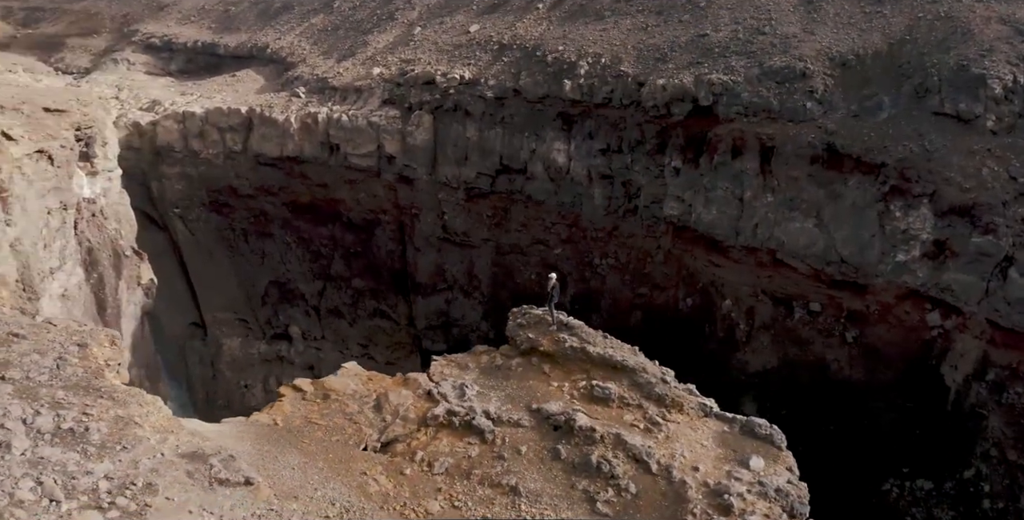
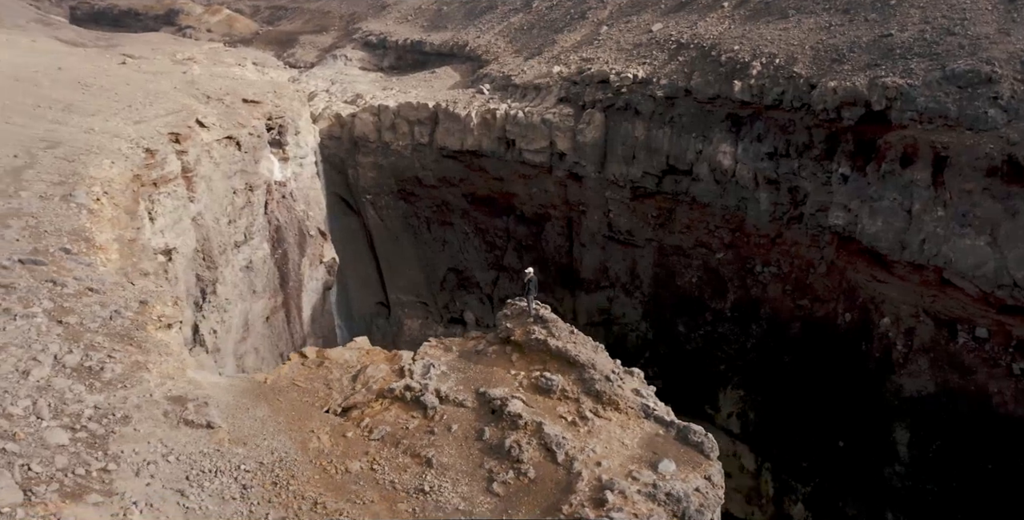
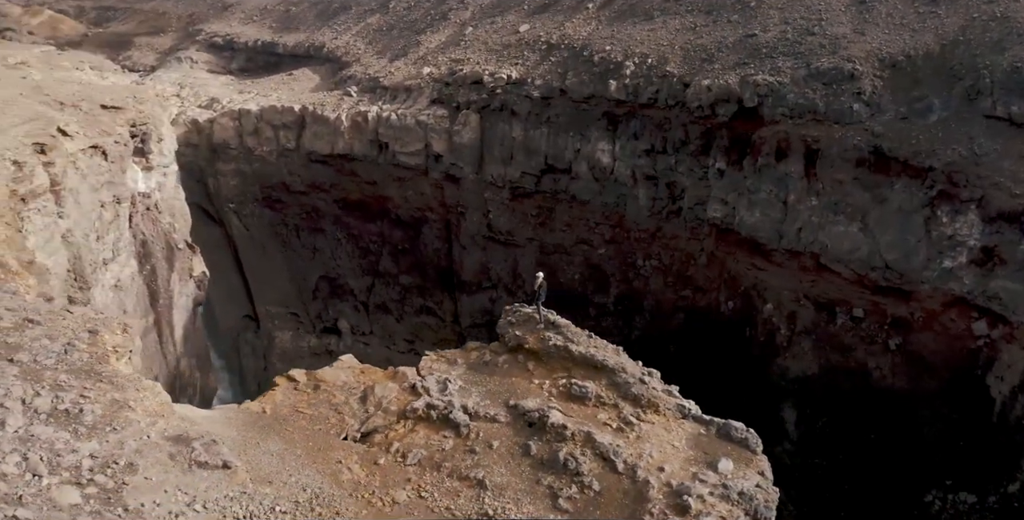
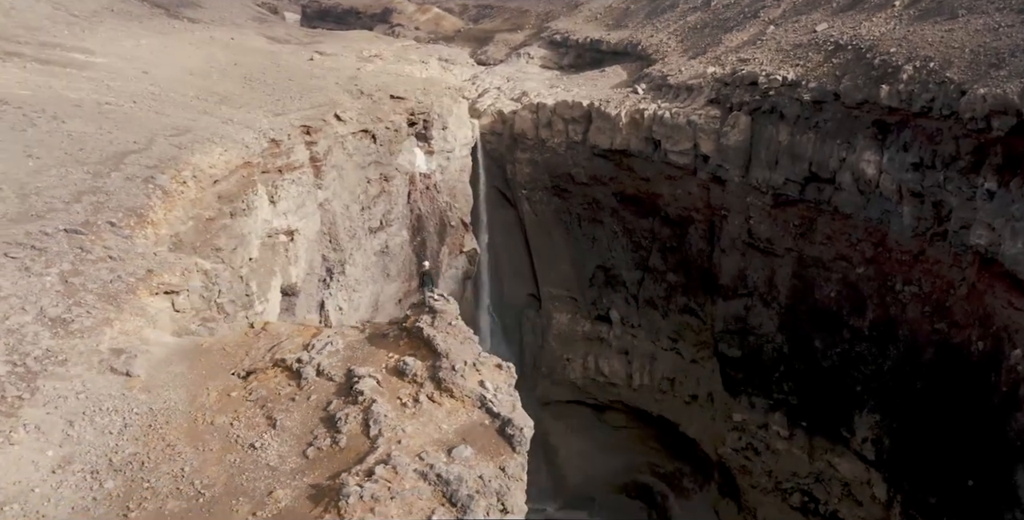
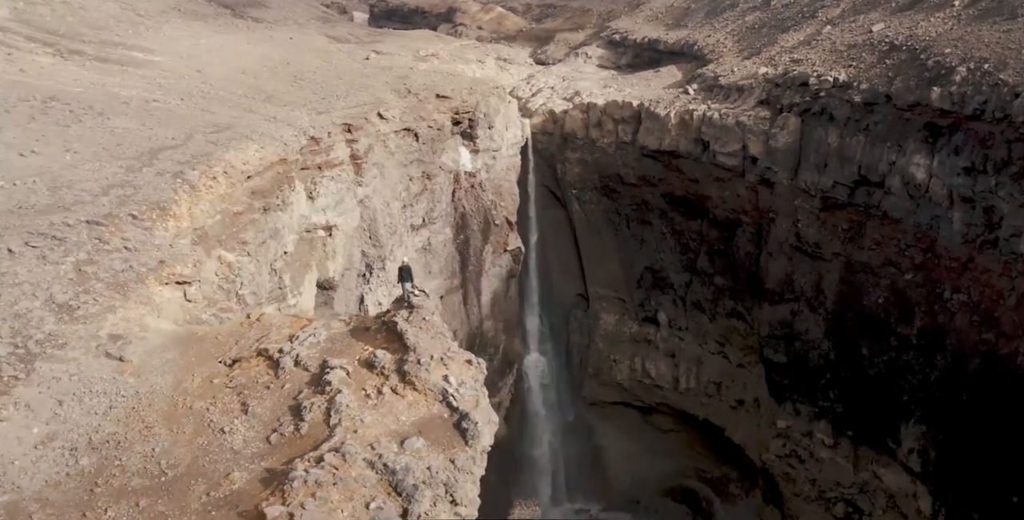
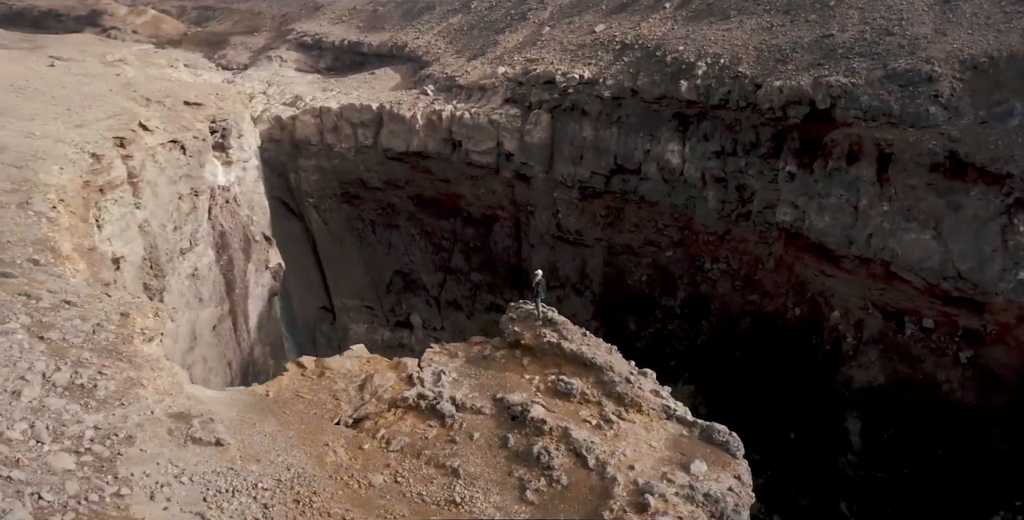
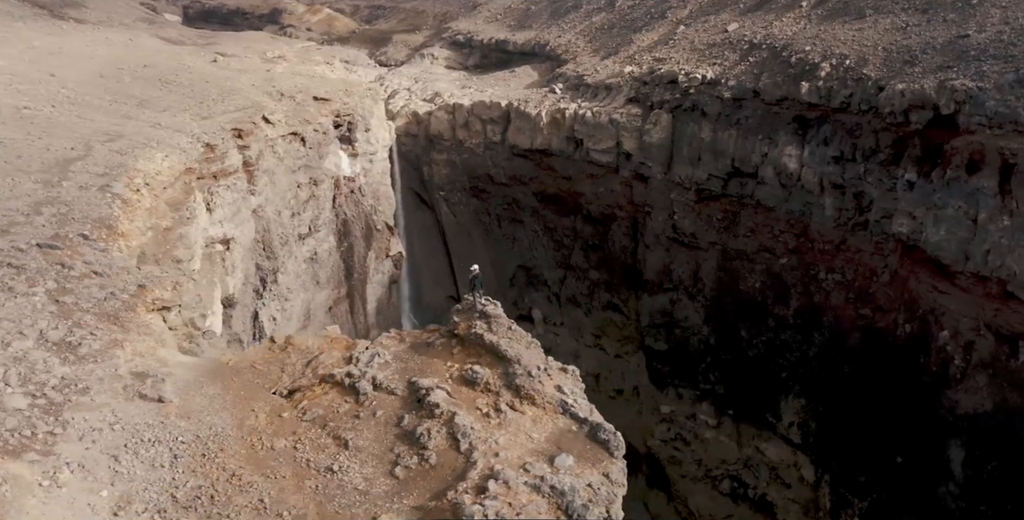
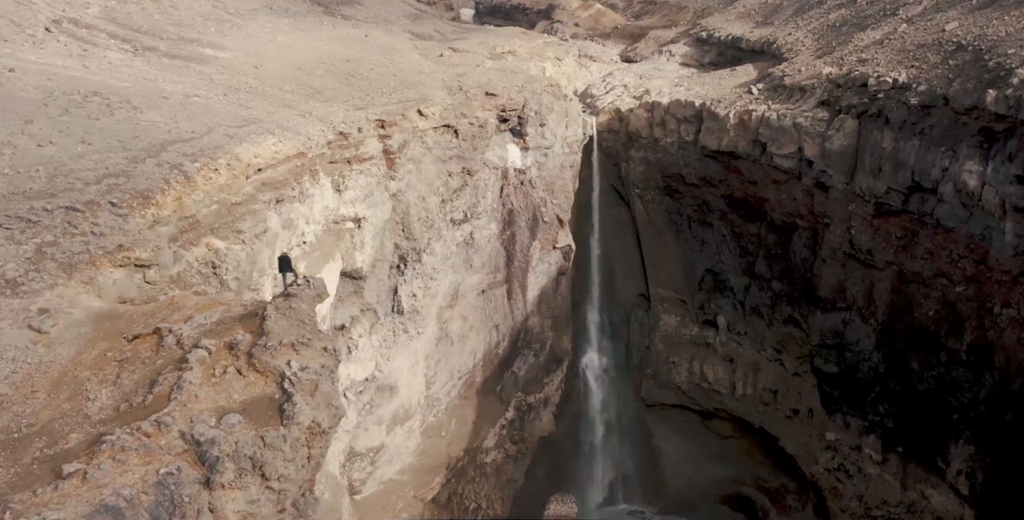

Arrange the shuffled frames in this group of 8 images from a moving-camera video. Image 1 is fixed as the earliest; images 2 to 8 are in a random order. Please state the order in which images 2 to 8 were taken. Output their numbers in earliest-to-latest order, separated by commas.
3, 6, 2, 7, 4, 5, 8
